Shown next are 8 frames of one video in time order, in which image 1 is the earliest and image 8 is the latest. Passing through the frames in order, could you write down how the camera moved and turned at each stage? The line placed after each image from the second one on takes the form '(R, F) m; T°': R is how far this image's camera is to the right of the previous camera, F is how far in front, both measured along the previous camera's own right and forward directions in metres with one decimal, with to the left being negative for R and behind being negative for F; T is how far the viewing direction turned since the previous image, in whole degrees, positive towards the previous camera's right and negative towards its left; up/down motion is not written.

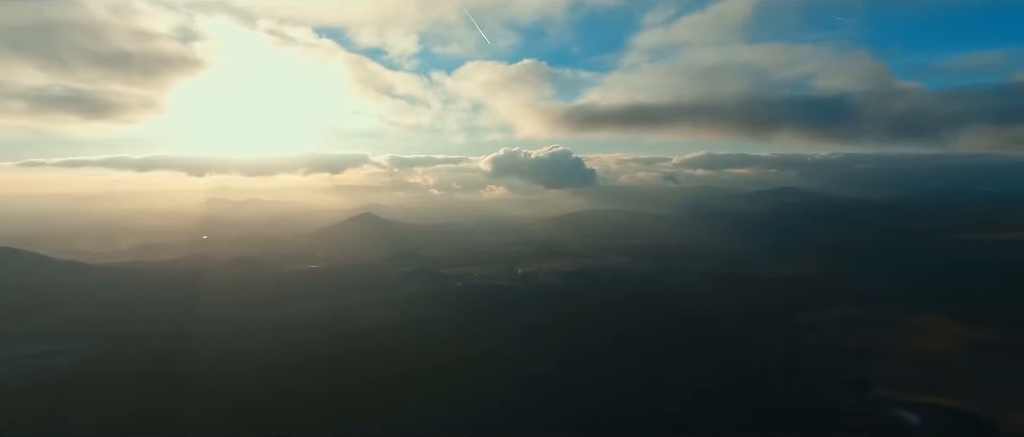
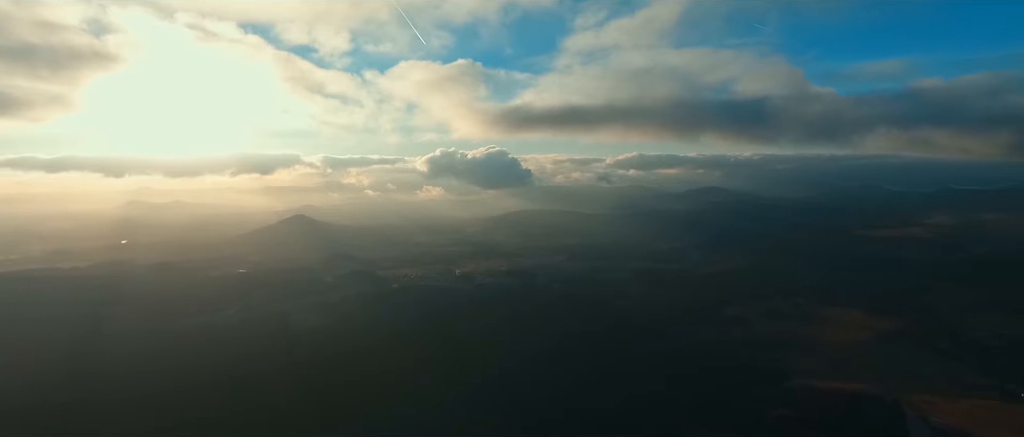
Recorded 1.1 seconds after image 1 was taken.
(-0.6, -0.5) m; +6°
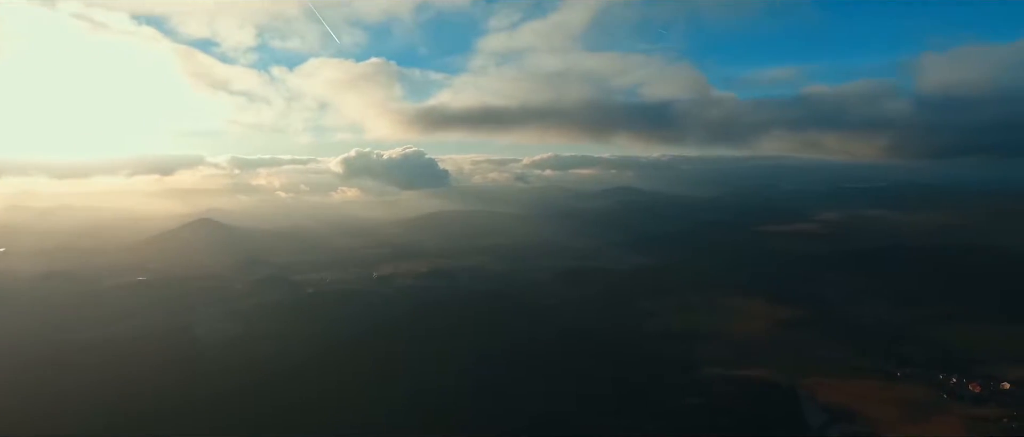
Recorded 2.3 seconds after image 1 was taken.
(-0.6, -0.7) m; +8°
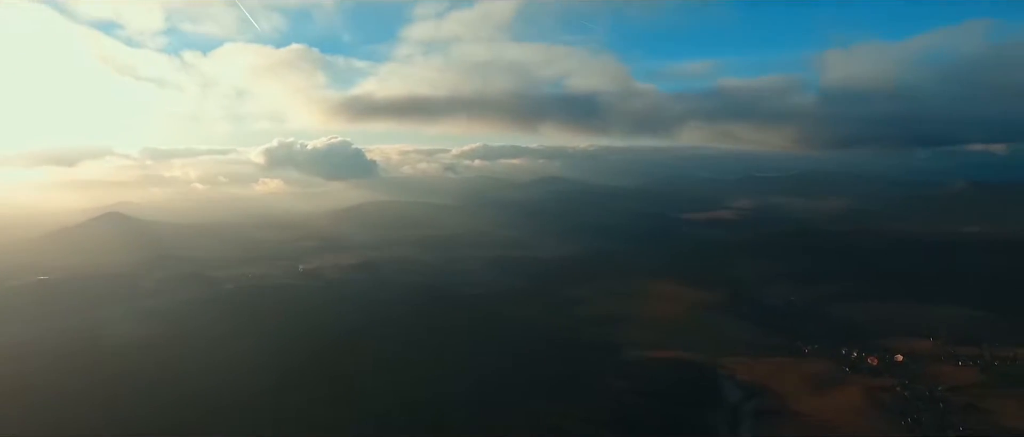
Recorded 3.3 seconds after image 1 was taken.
(-0.3, -0.5) m; +6°
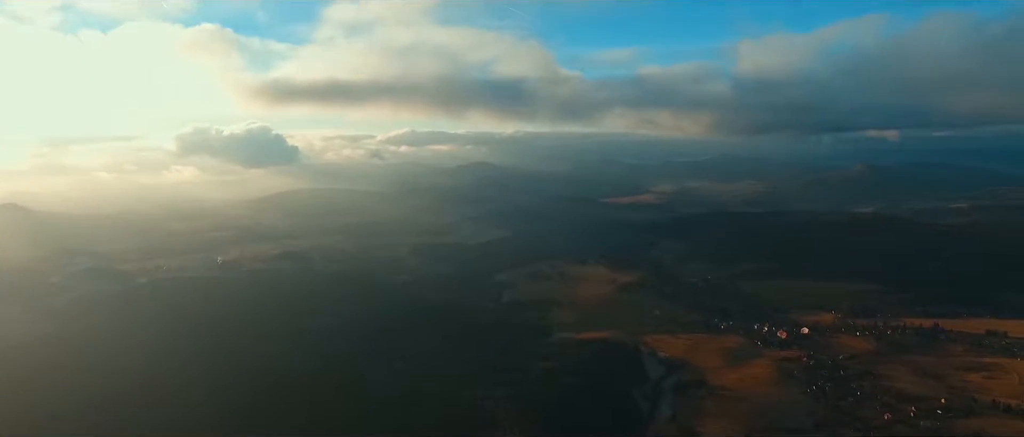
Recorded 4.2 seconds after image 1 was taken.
(-0.1, -0.3) m; +7°
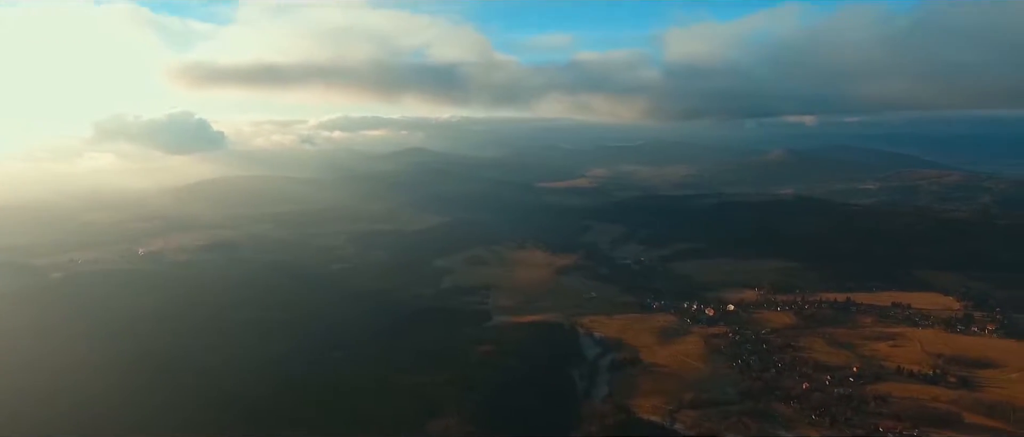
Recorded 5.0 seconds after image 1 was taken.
(0.0, -0.3) m; +6°
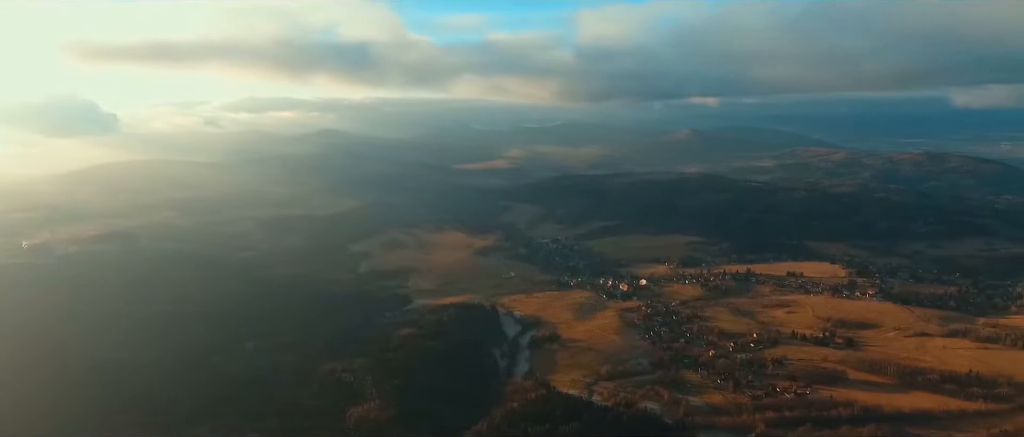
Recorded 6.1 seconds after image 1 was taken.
(0.0, -0.3) m; +7°
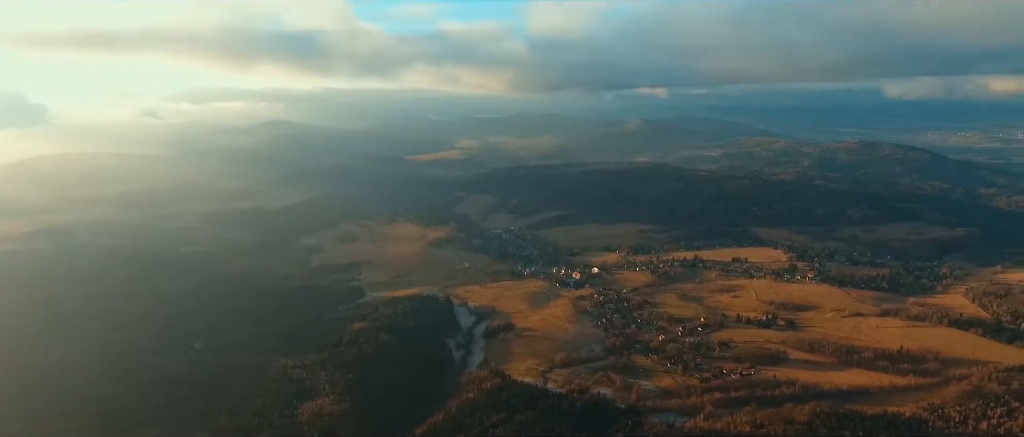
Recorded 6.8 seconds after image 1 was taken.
(+0.1, -0.2) m; +4°
